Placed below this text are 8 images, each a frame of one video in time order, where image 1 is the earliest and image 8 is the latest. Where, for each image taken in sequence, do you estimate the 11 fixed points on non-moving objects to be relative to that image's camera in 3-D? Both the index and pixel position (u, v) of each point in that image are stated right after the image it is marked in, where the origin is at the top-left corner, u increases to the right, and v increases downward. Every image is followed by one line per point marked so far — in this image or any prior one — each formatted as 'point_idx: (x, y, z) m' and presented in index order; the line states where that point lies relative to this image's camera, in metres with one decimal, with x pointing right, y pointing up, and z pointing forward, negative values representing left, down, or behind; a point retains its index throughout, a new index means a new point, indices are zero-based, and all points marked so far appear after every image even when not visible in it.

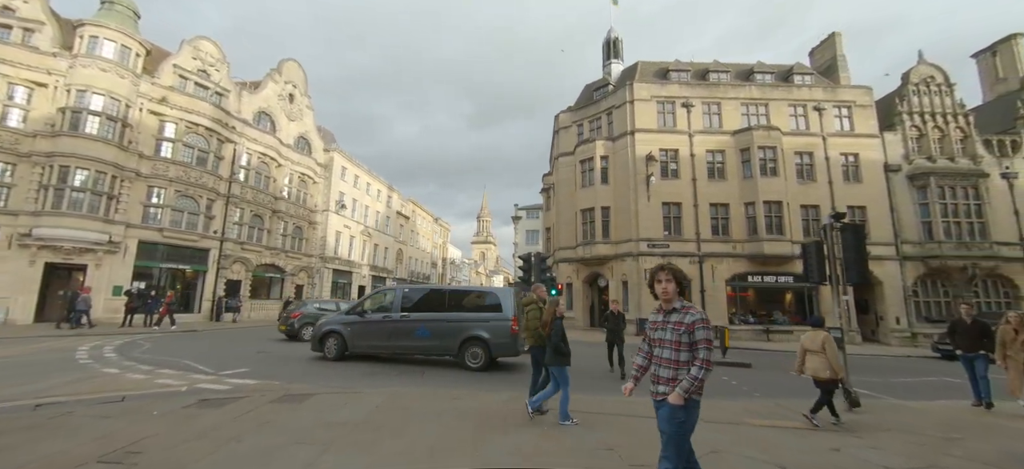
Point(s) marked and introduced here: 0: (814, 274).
0: (+5.3, -0.7, +7.7) m
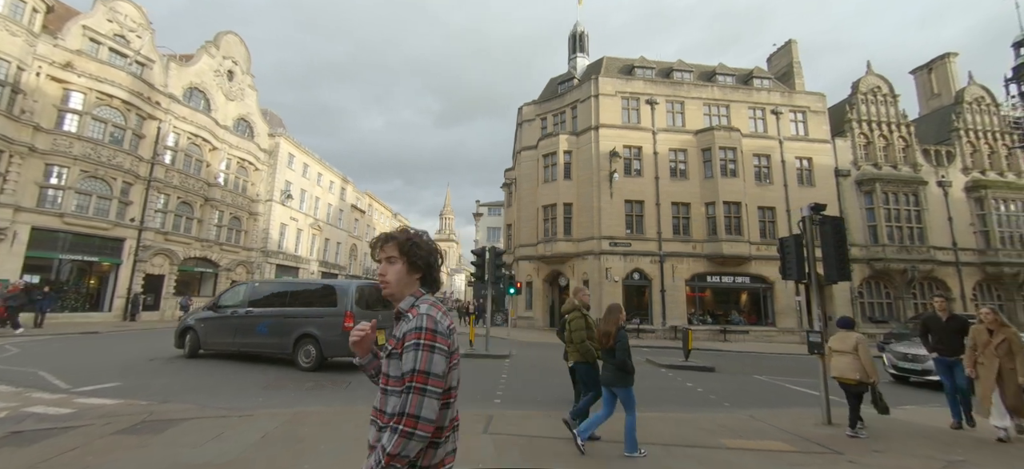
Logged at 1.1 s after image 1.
0: (+4.5, -0.6, +6.9) m
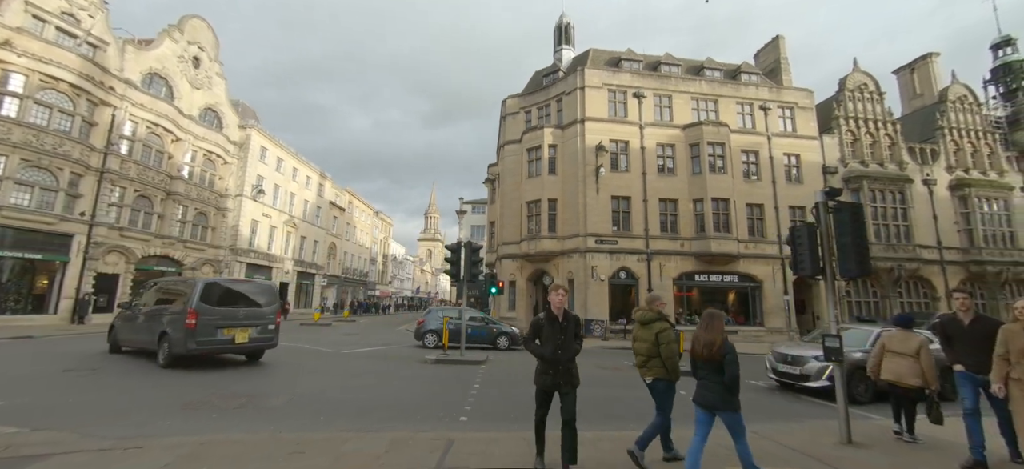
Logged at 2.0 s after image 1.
0: (+4.1, -0.4, +6.0) m
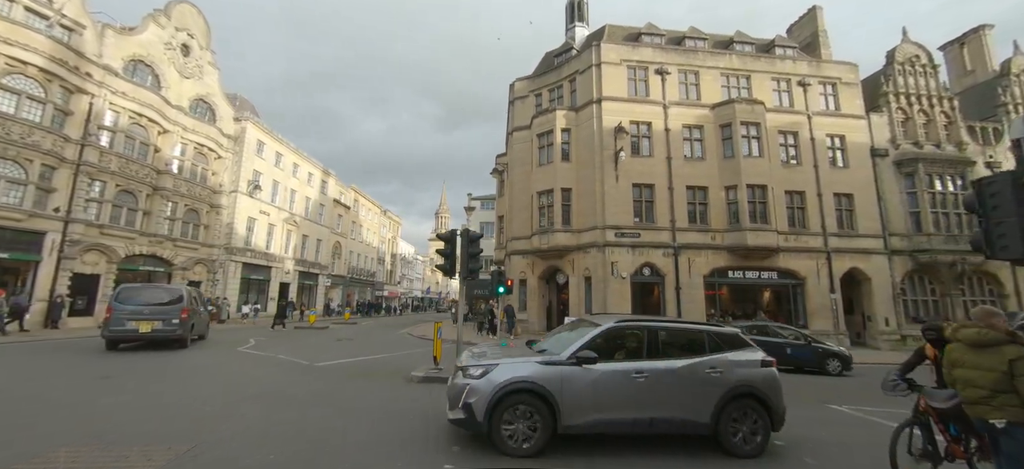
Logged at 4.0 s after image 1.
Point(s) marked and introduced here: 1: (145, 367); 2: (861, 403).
0: (+4.0, -0.1, +3.5) m
1: (-9.0, -3.2, +10.6) m
2: (+7.6, -3.8, +9.5) m
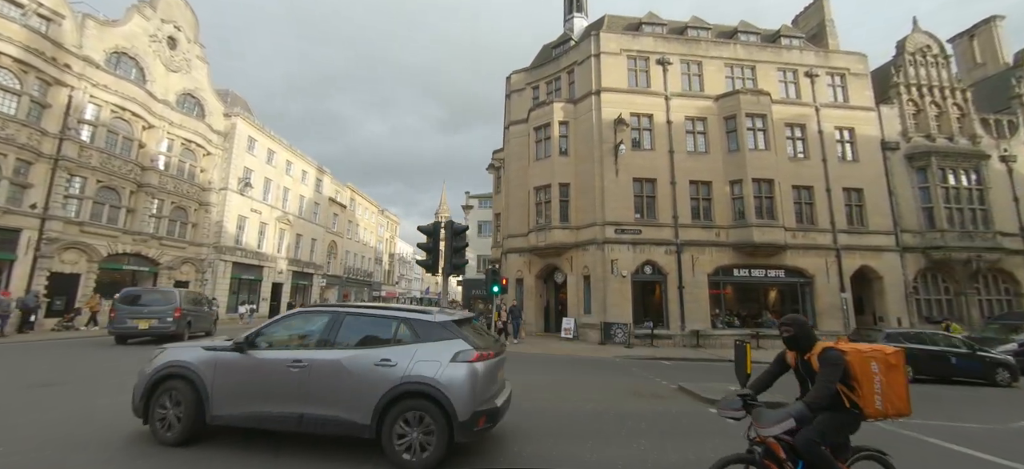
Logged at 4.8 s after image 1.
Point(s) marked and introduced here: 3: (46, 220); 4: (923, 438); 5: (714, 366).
0: (+3.8, +0.1, +2.6) m
1: (-9.2, -3.1, +9.8) m
2: (+7.4, -3.6, +8.6) m
3: (-20.9, +0.6, +19.5) m
4: (+6.8, -3.4, +7.3) m
5: (+7.0, -4.5, +14.9) m
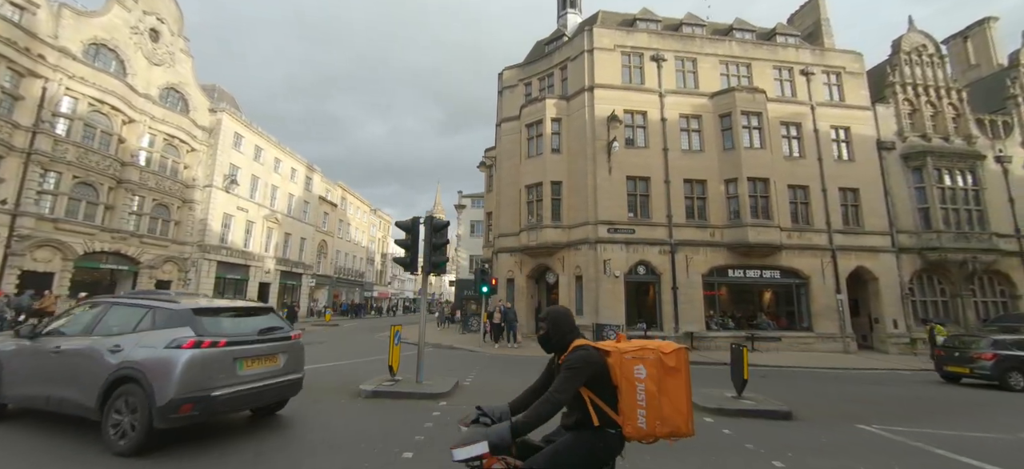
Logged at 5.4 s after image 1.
0: (+3.5, +0.2, +2.2) m
1: (-9.5, -3.0, +9.2) m
2: (+7.1, -3.6, +8.2) m
3: (-21.3, +0.8, +18.7) m
4: (+6.5, -3.4, +6.8) m
5: (+6.6, -4.5, +14.4) m
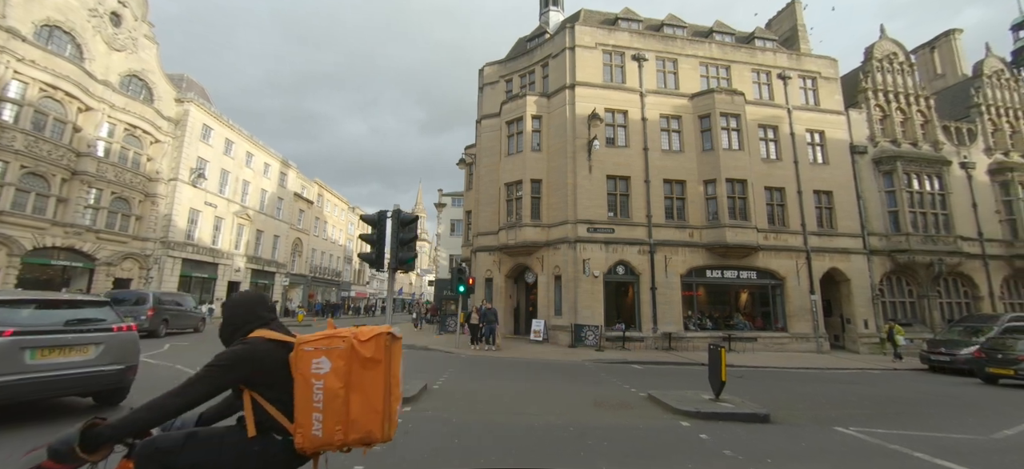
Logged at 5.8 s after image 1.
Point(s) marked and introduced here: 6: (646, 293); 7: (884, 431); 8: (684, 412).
0: (+3.3, +0.2, +1.9) m
1: (-10.0, -2.8, +8.4) m
2: (+6.6, -3.6, +8.1) m
3: (-22.2, +1.0, +17.4) m
4: (+6.1, -3.4, +6.7) m
5: (+5.8, -4.5, +14.3) m
6: (+6.1, -2.7, +19.8) m
7: (+6.9, -3.7, +8.1) m
8: (+3.1, -3.2, +7.9) m
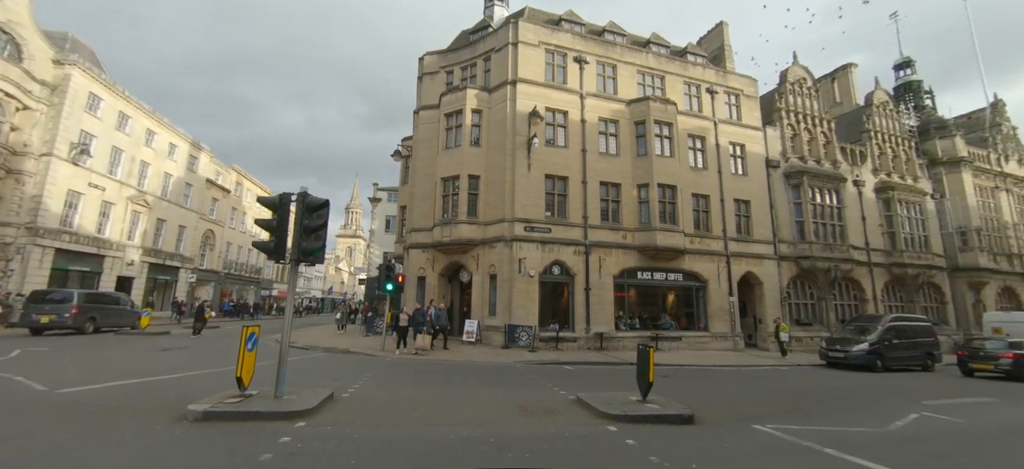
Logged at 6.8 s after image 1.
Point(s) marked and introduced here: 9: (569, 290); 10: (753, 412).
0: (+3.1, +0.2, +1.8) m
1: (-11.1, -2.3, +6.2) m
2: (+5.3, -3.6, +8.4) m
3: (-24.4, +1.9, +13.3) m
4: (+5.0, -3.4, +7.0) m
5: (+3.6, -4.5, +14.4) m
6: (+3.1, -2.7, +19.9) m
7: (+5.6, -3.8, +8.5) m
8: (+1.9, -3.2, +7.7) m
9: (+2.6, -2.5, +20.1) m
10: (+5.6, -4.1, +10.0) m
